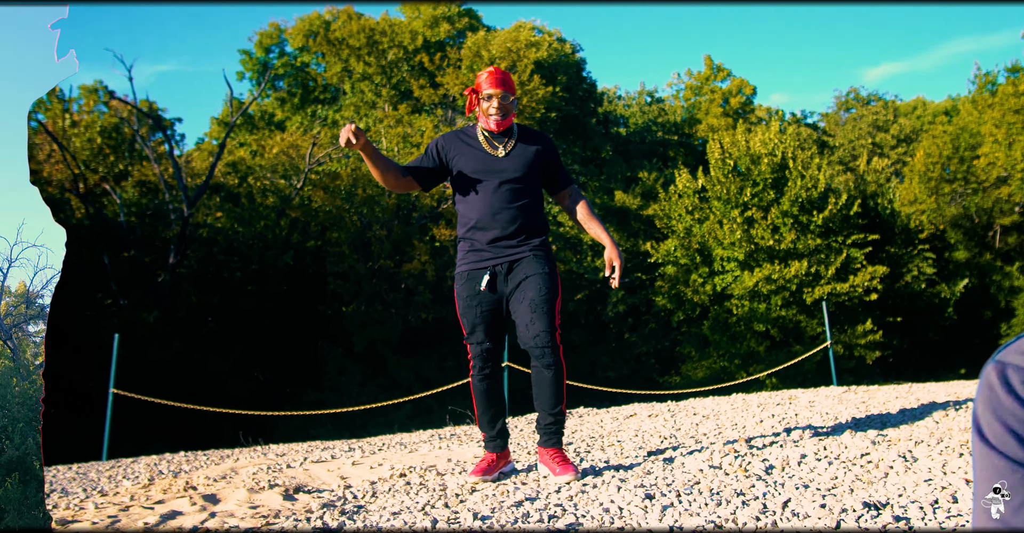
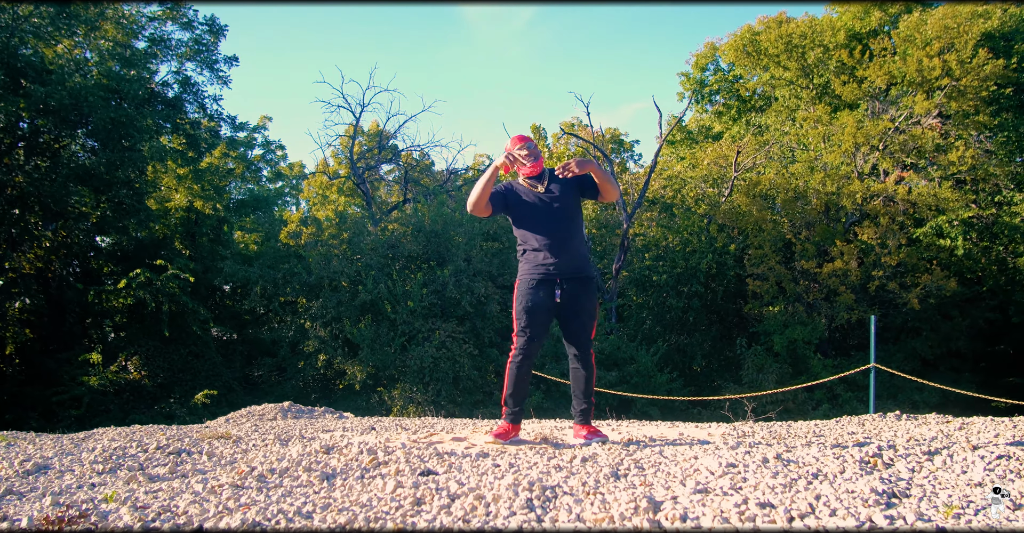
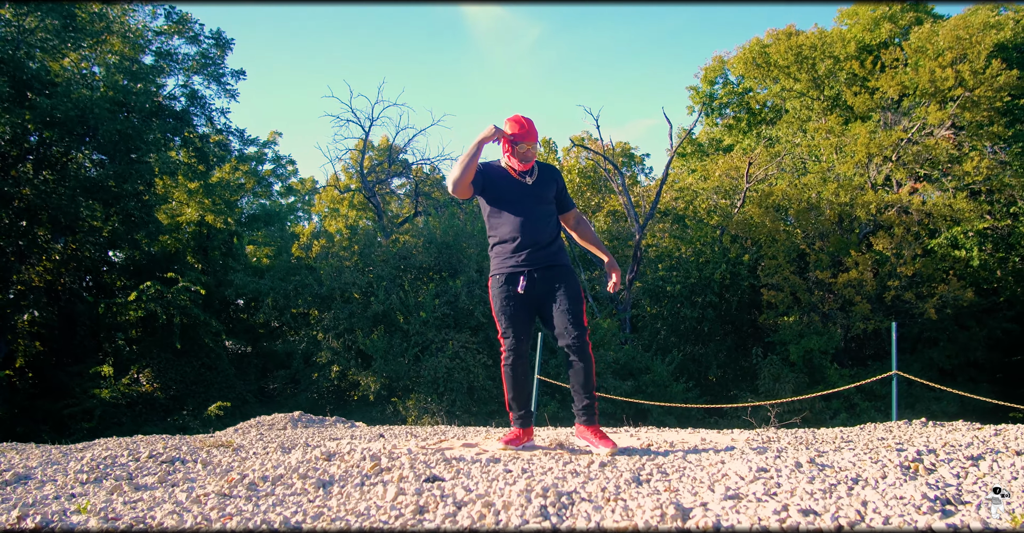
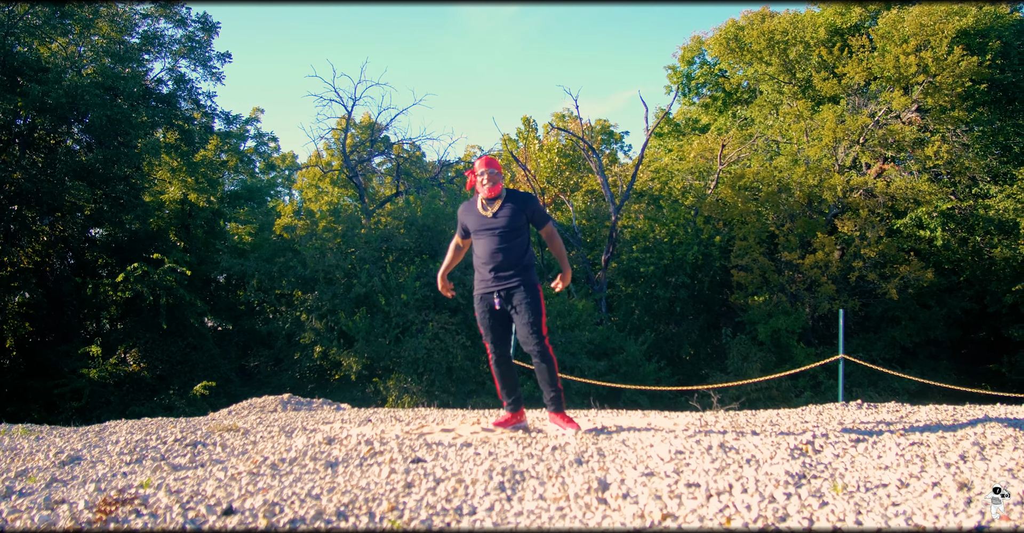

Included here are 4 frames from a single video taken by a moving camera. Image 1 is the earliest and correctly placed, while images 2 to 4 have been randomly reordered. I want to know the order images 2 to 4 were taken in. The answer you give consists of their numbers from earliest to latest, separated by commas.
3, 2, 4
